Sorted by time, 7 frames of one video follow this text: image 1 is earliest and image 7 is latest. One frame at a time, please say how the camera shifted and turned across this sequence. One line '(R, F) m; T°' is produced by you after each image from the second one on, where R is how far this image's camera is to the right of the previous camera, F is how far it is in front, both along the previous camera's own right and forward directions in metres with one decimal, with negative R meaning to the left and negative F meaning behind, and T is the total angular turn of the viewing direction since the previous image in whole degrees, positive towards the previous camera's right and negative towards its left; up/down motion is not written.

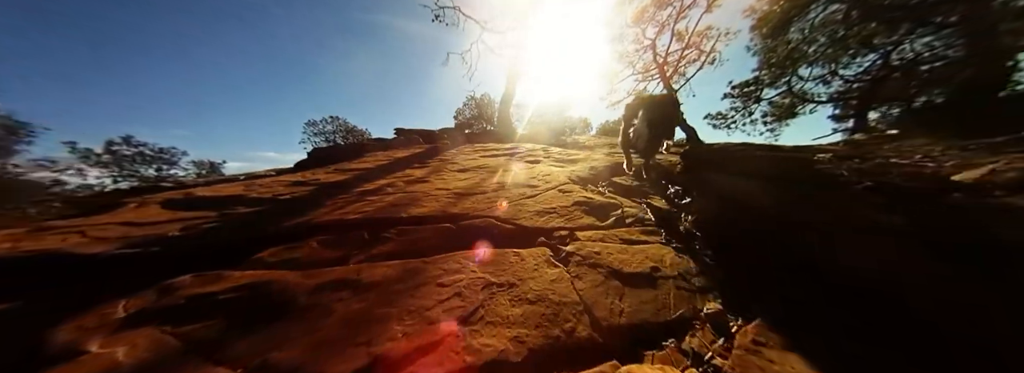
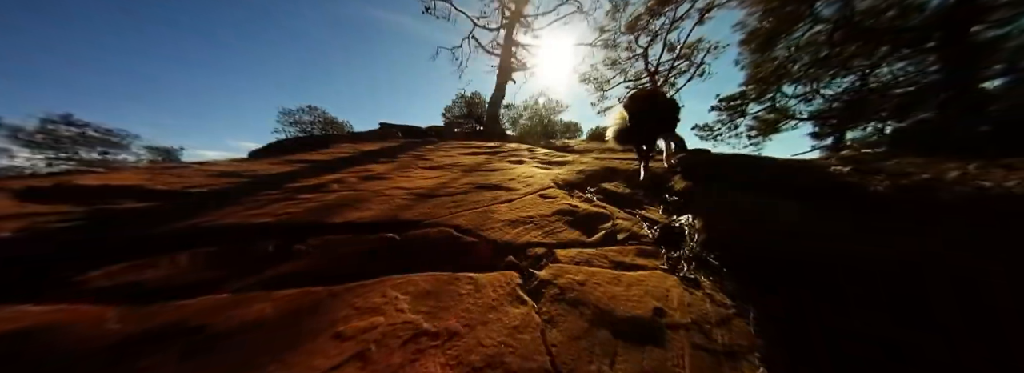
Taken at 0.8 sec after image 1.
(+0.3, +0.8) m; +3°
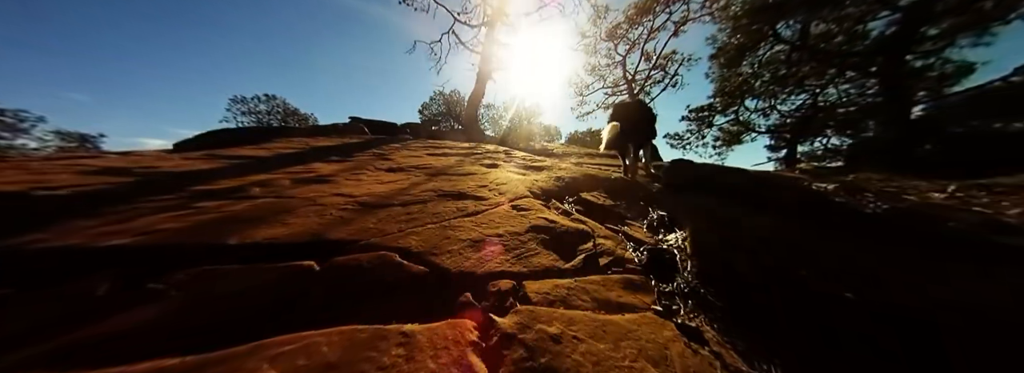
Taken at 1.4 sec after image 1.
(+0.2, +0.6) m; +5°
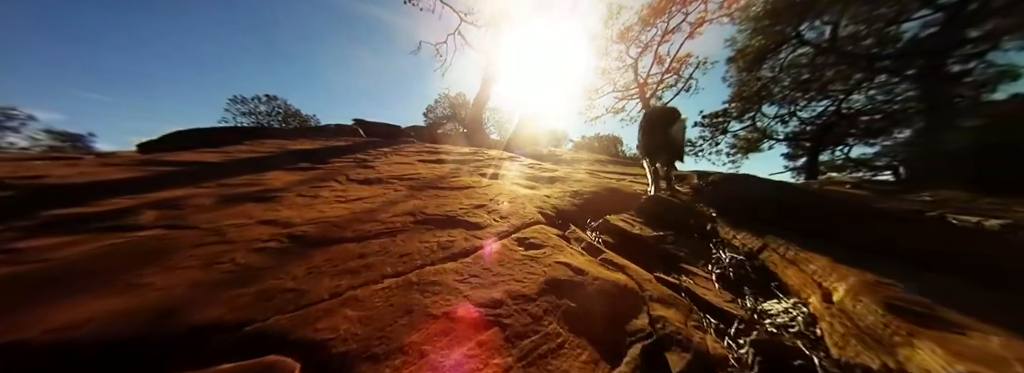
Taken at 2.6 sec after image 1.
(0.0, +1.1) m; -1°
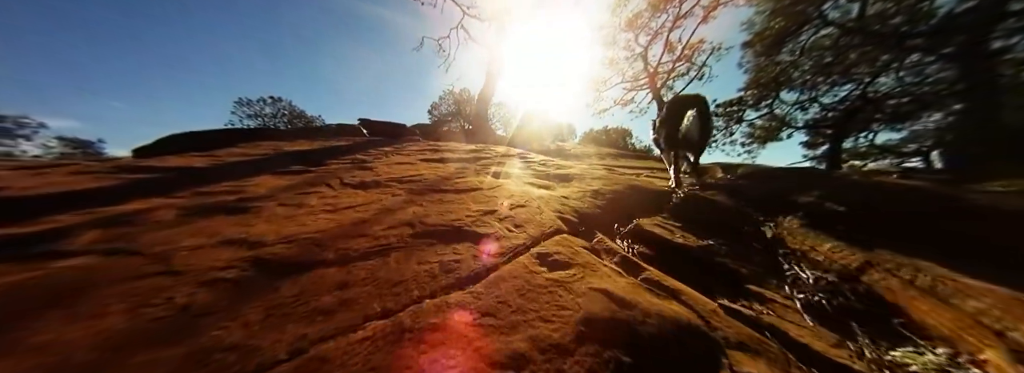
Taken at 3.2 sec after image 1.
(-0.1, +0.5) m; -2°
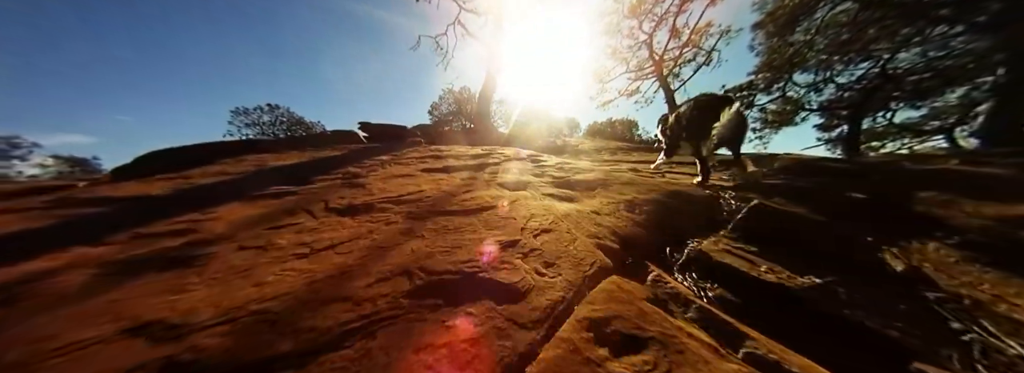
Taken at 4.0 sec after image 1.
(-0.2, +0.7) m; -1°
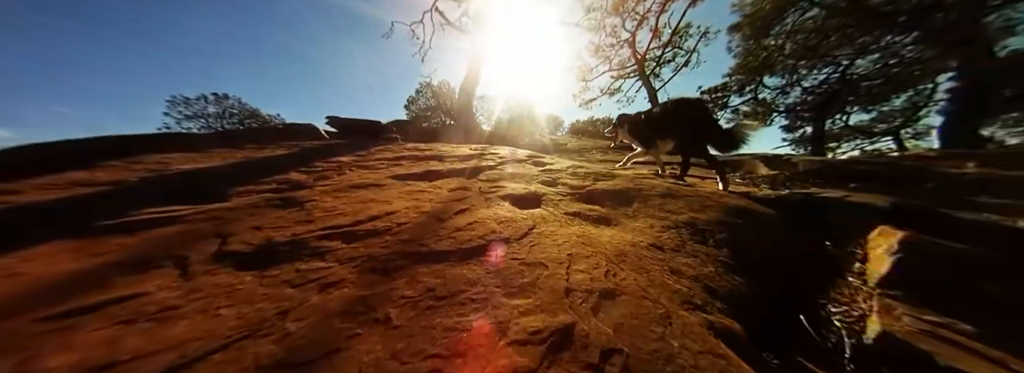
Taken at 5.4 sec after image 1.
(-0.3, +1.1) m; +4°
